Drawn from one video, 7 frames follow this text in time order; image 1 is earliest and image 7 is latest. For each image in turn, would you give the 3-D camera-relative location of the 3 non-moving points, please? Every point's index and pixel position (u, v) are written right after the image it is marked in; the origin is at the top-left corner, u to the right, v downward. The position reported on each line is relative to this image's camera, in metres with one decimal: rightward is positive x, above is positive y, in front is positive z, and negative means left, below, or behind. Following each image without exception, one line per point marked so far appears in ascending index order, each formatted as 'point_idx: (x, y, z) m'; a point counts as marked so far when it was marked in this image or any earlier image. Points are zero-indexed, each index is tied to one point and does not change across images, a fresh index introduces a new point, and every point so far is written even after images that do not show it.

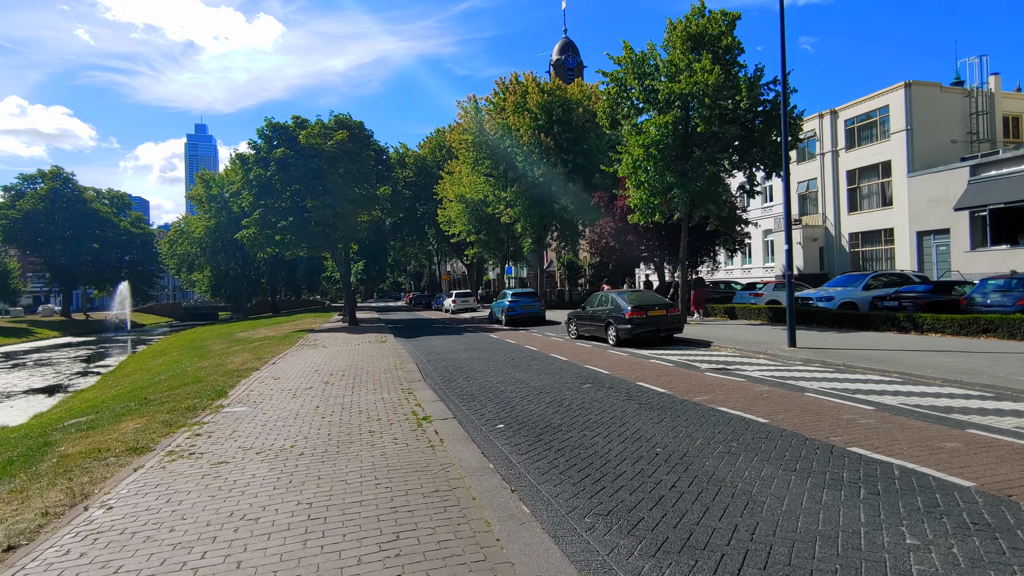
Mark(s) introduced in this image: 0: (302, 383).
0: (-3.5, -1.6, +10.0) m
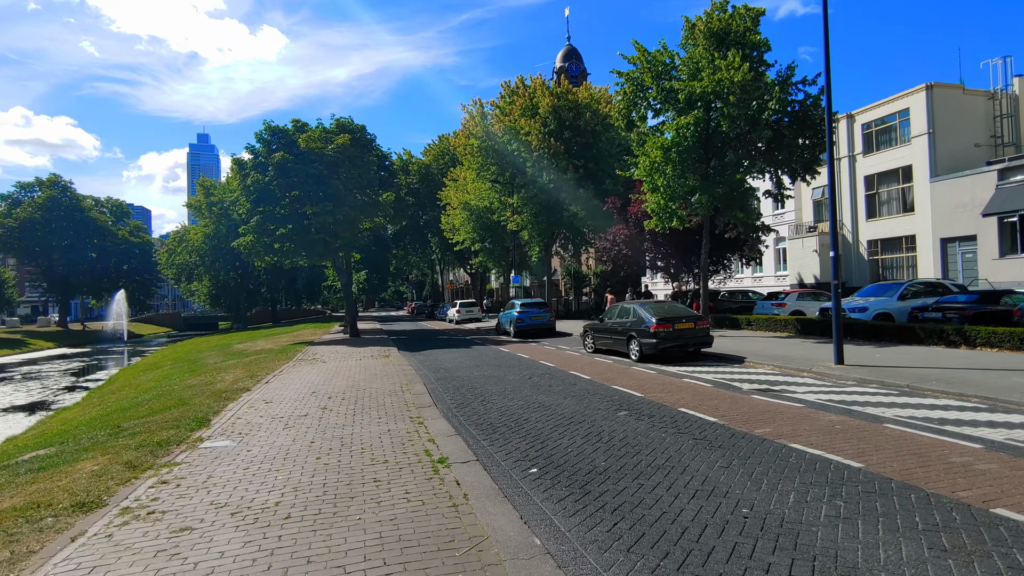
0: (-3.2, -1.8, +8.8) m
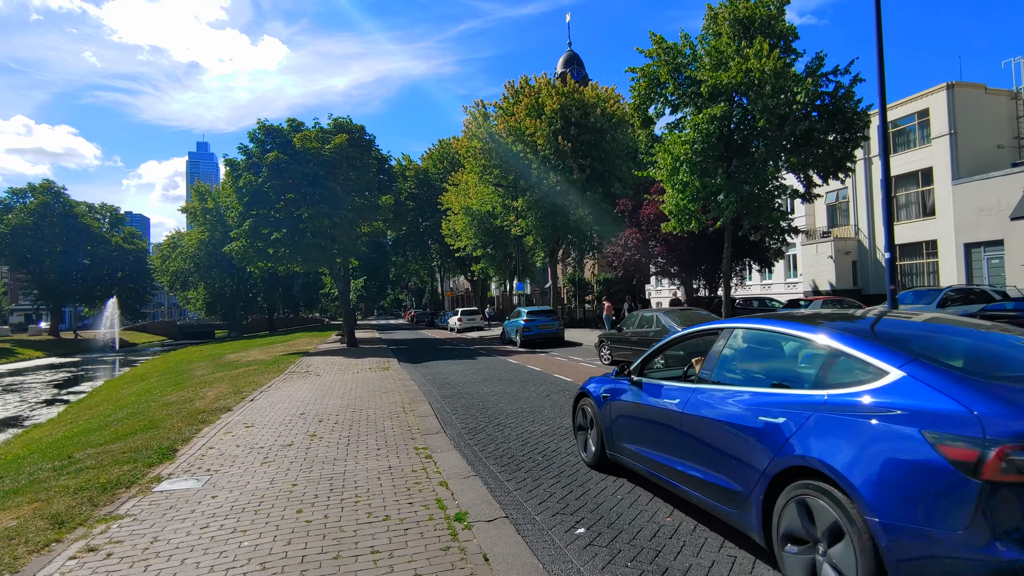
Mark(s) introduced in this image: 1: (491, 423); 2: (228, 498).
0: (-2.9, -1.9, +7.5) m
1: (-0.3, -1.9, +8.2) m
2: (-2.5, -1.8, +5.2) m
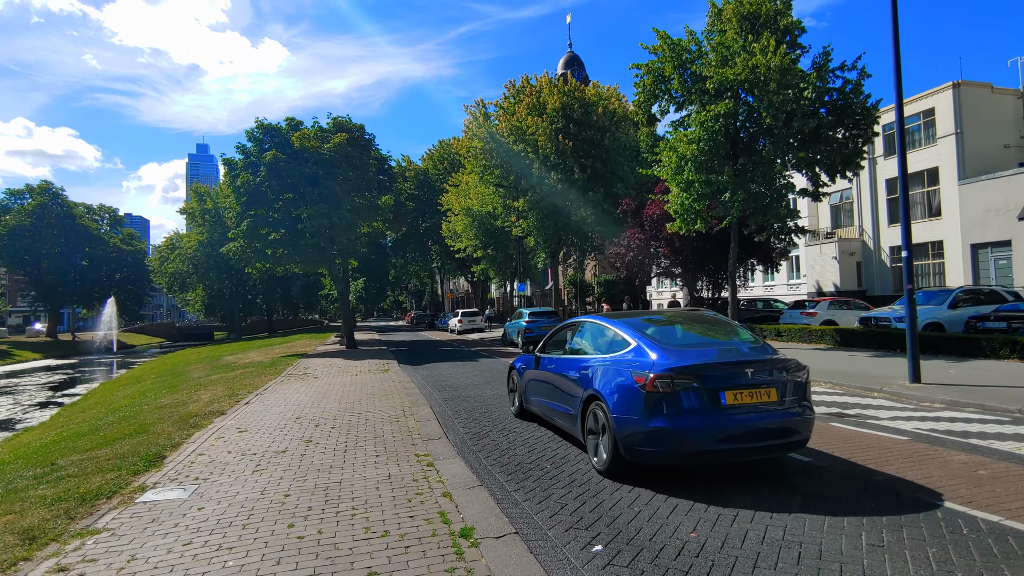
0: (-2.8, -1.8, +7.1) m
1: (-0.2, -1.8, +7.9) m
2: (-2.4, -1.8, +4.8) m
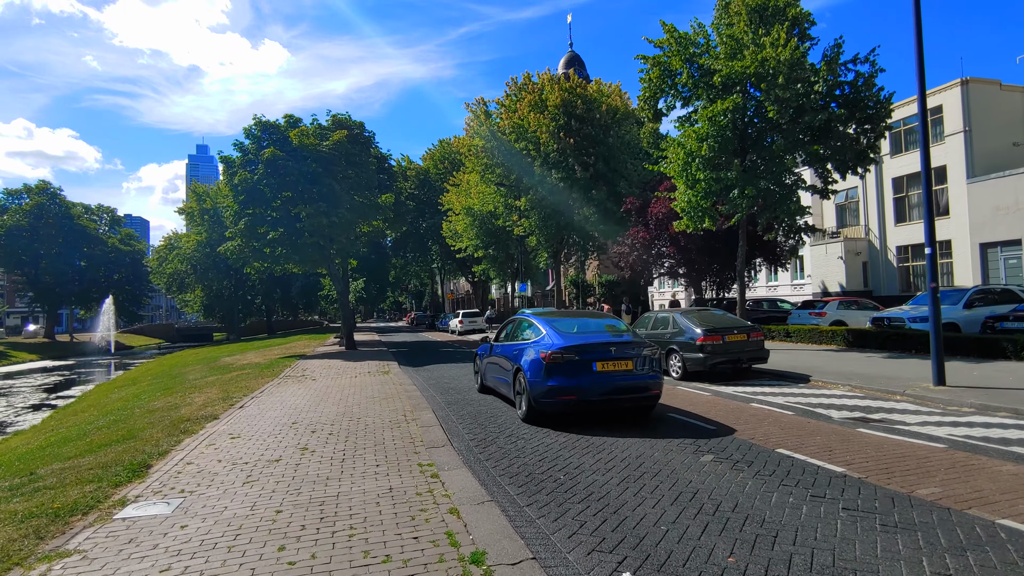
0: (-2.7, -1.8, +6.7) m
1: (-0.1, -1.8, +7.4) m
2: (-2.3, -1.8, +4.4) m
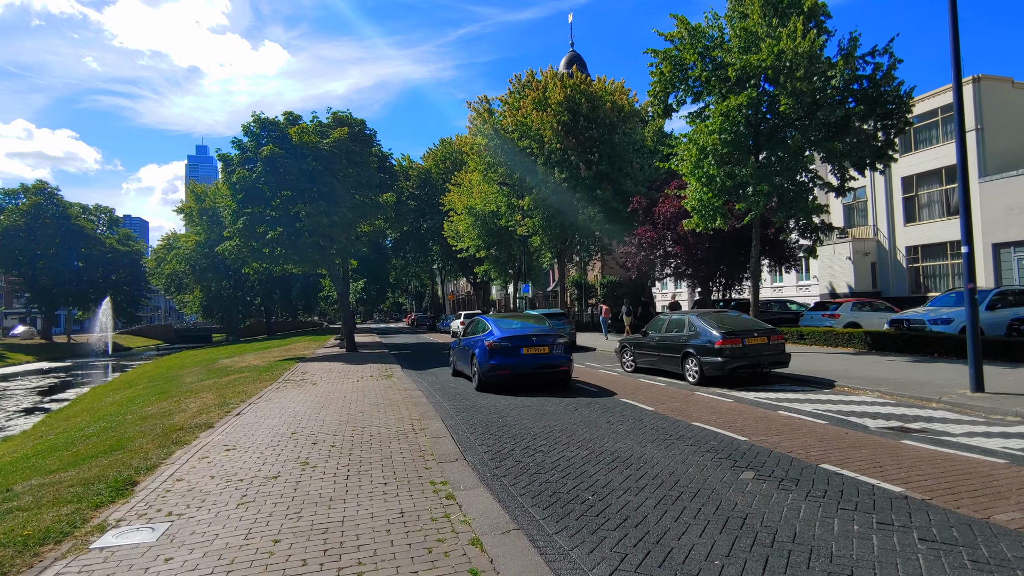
0: (-2.5, -1.8, +6.1) m
1: (+0.1, -1.8, +6.9) m
2: (-2.1, -1.8, +3.9) m
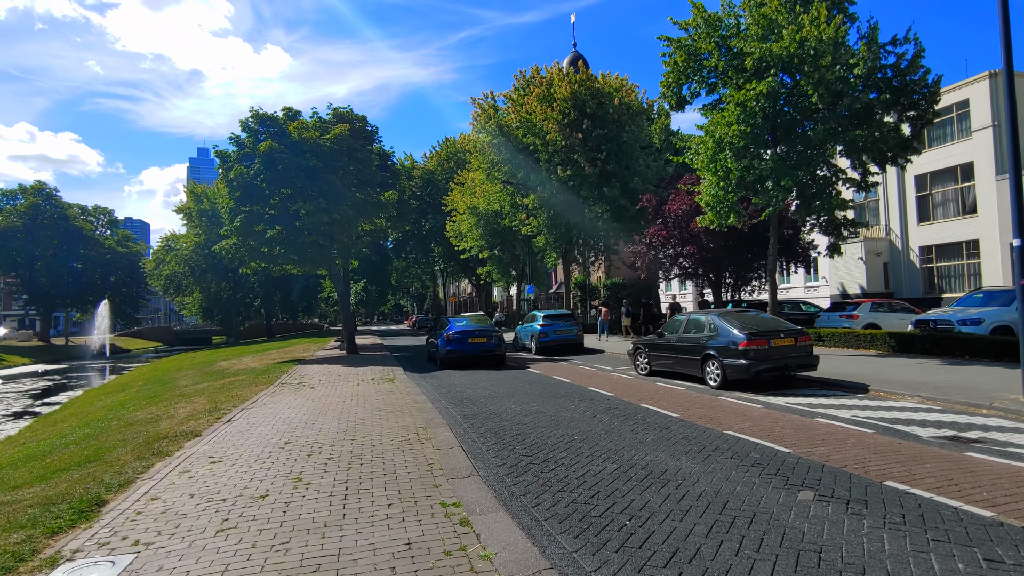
0: (-2.4, -1.8, +5.4) m
1: (+0.3, -1.8, +6.2) m
2: (-1.9, -1.7, +3.1) m
